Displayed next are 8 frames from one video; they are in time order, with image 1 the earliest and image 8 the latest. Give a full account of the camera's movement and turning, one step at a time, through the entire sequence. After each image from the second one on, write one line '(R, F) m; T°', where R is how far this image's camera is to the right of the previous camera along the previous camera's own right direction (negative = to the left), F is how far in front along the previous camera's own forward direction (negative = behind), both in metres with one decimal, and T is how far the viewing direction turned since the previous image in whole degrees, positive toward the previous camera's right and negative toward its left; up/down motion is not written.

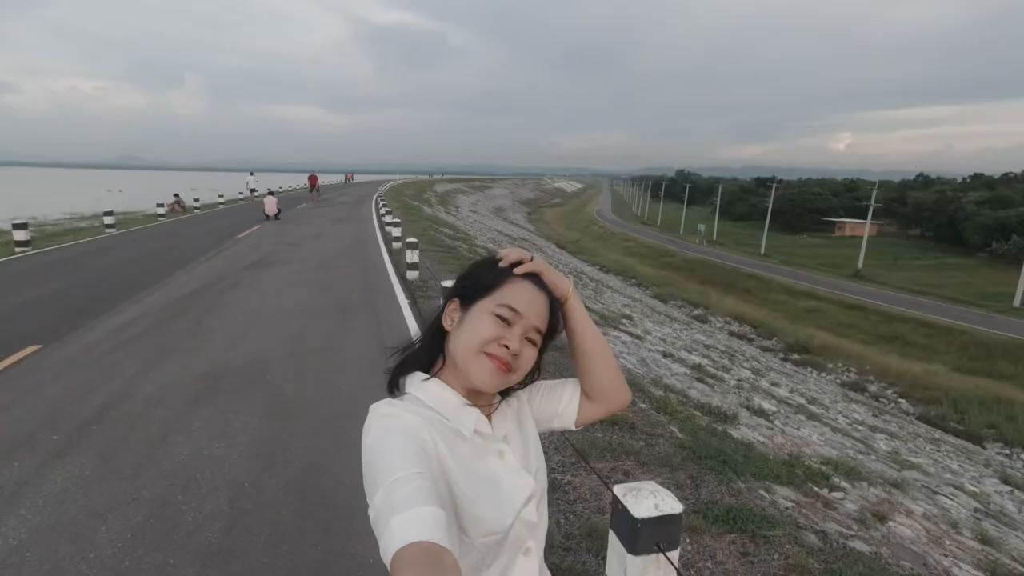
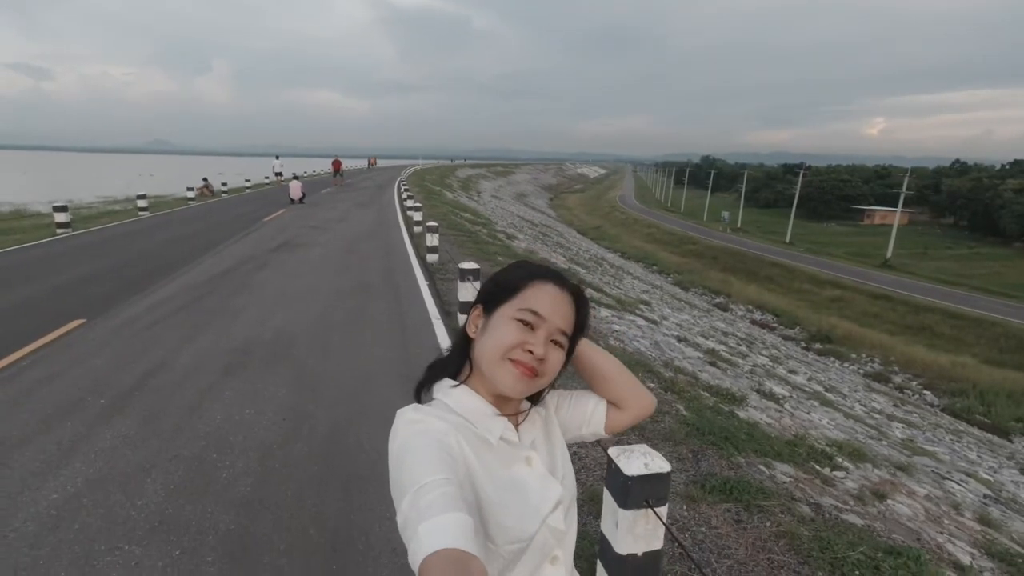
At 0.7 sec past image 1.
(+0.1, -0.2) m; -2°
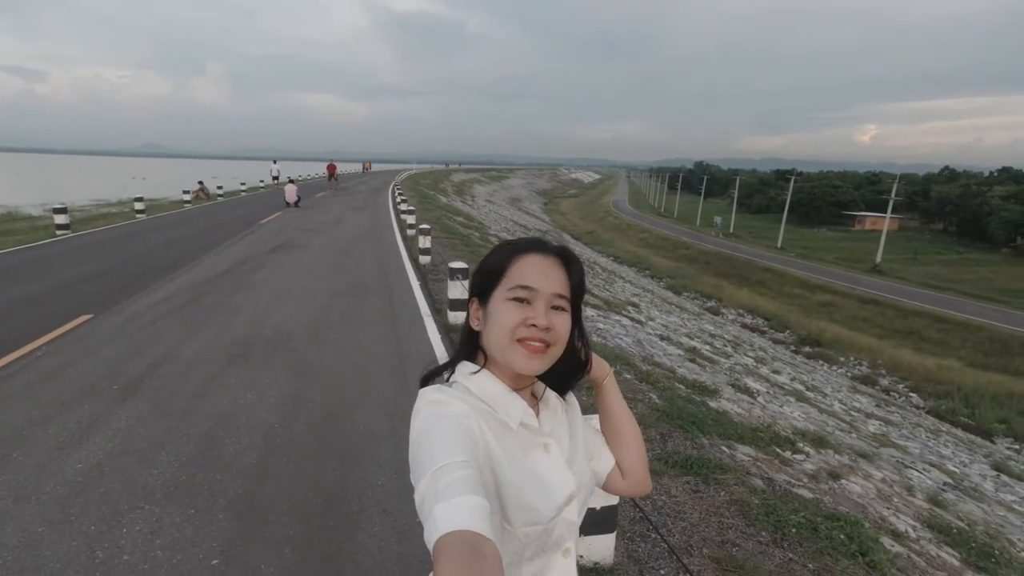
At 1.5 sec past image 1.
(+0.1, -0.4) m; +1°
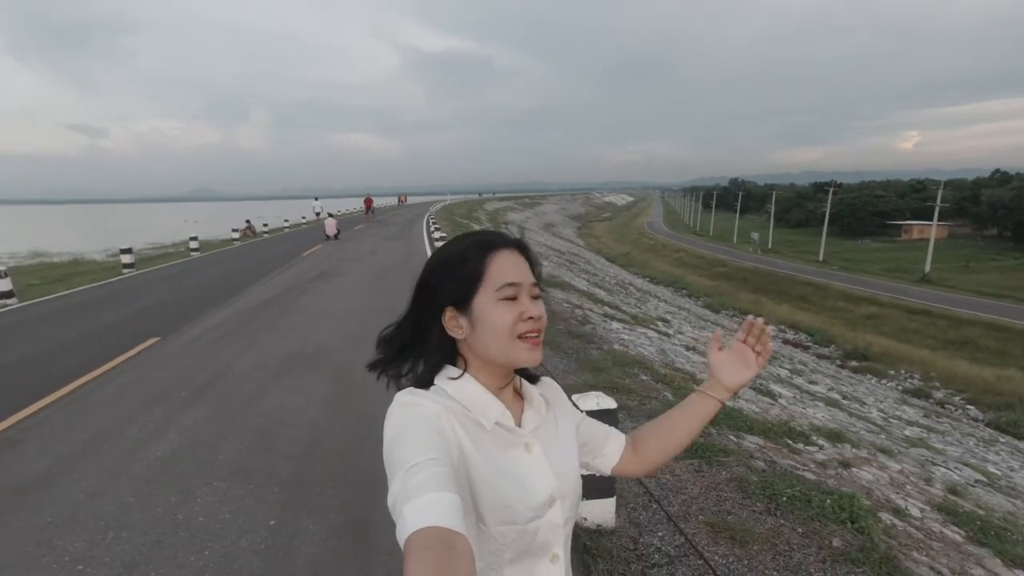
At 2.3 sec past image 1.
(+0.2, -0.5) m; -4°
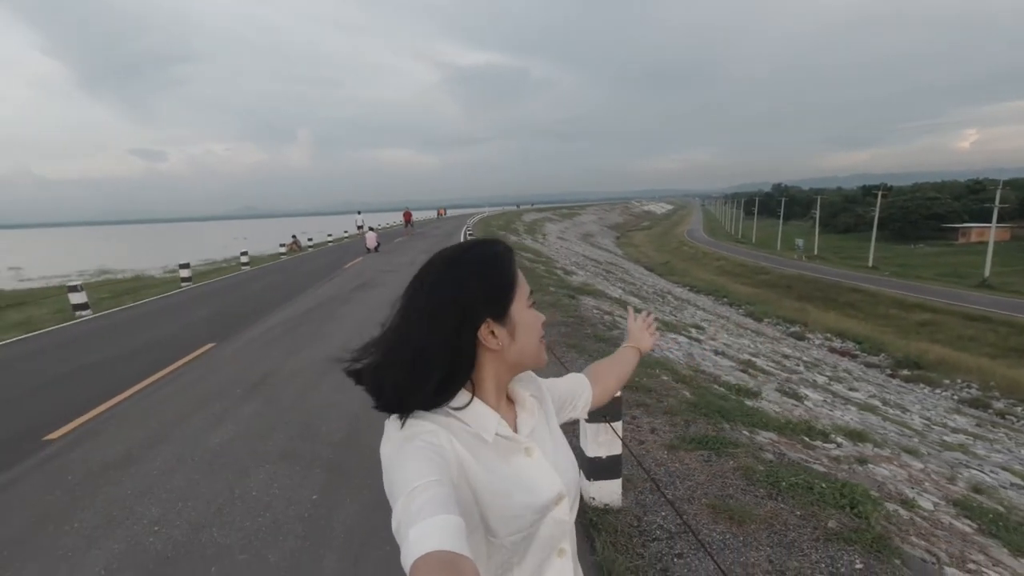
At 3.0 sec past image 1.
(+0.2, -0.4) m; -4°
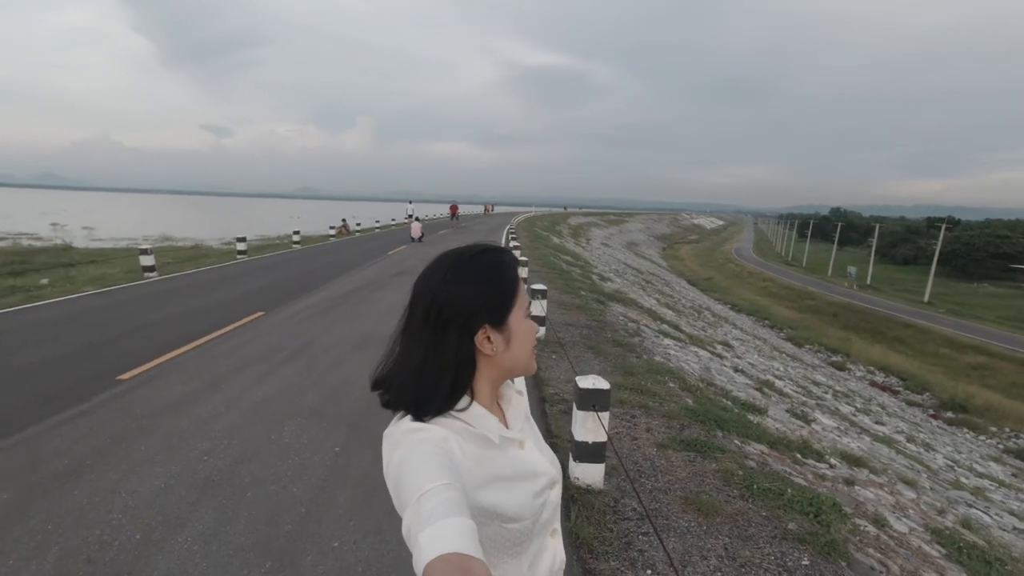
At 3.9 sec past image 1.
(+0.2, -0.5) m; -4°
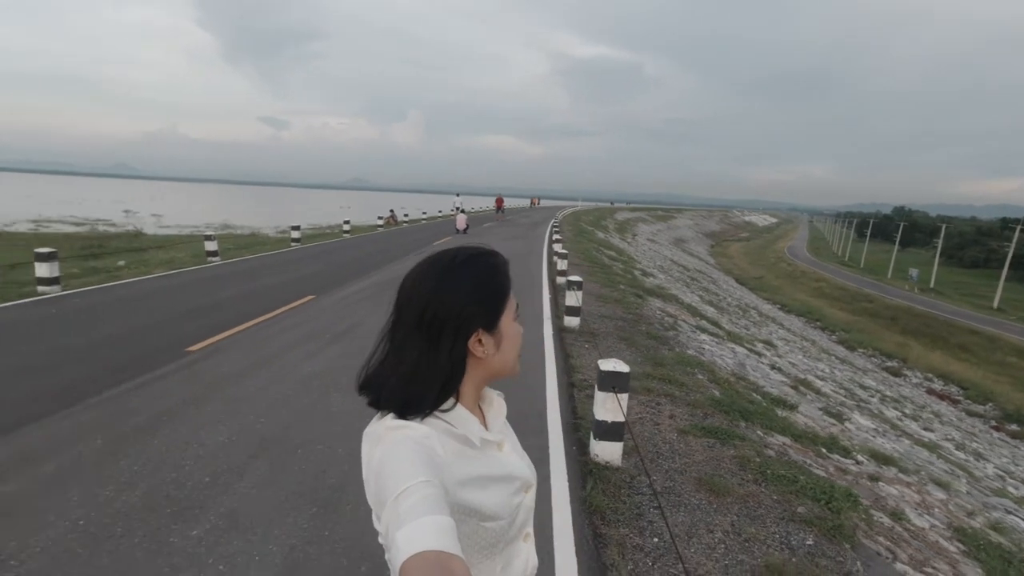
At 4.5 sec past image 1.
(+0.1, -0.3) m; -5°
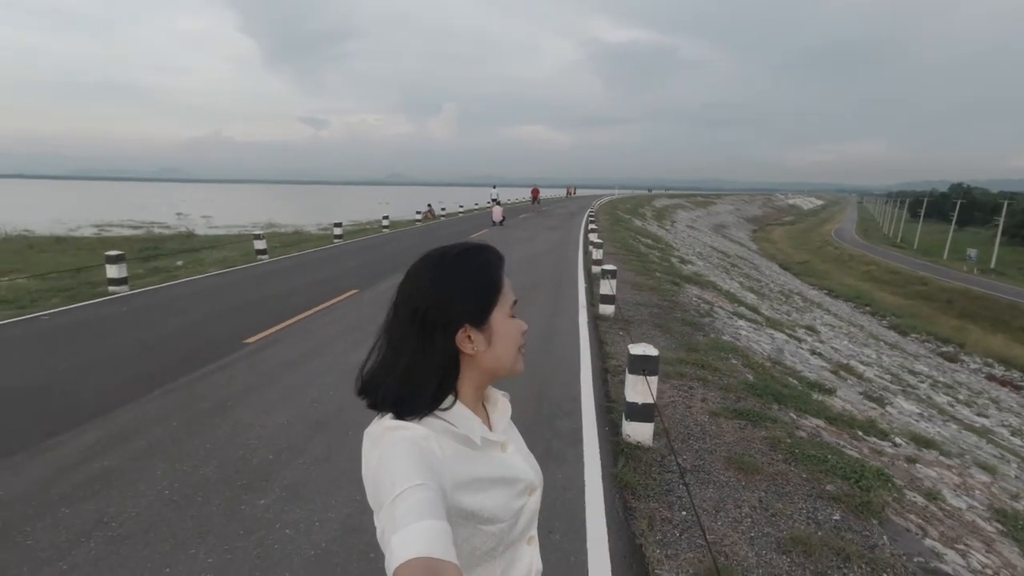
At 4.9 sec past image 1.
(+0.1, -0.3) m; -4°
